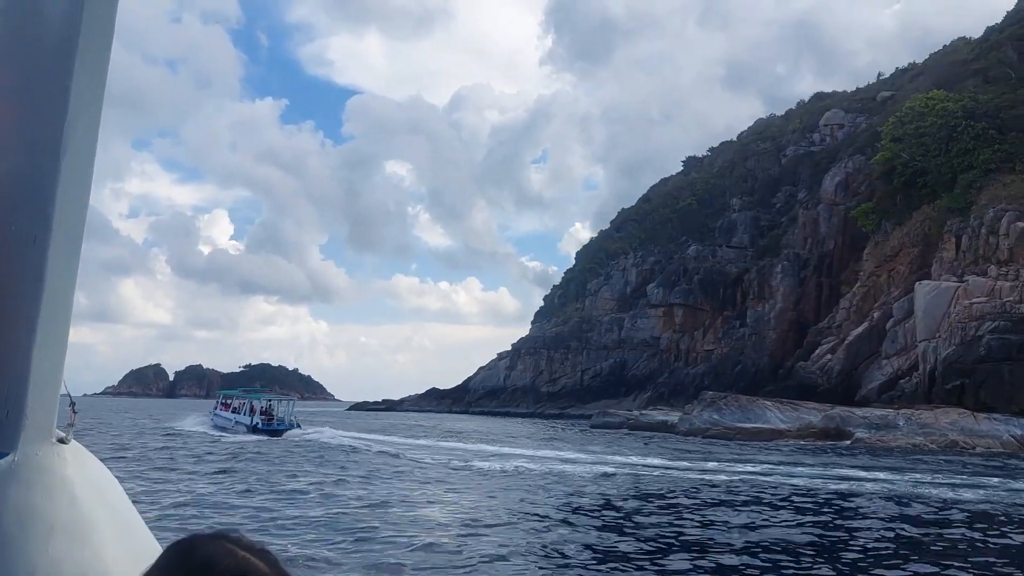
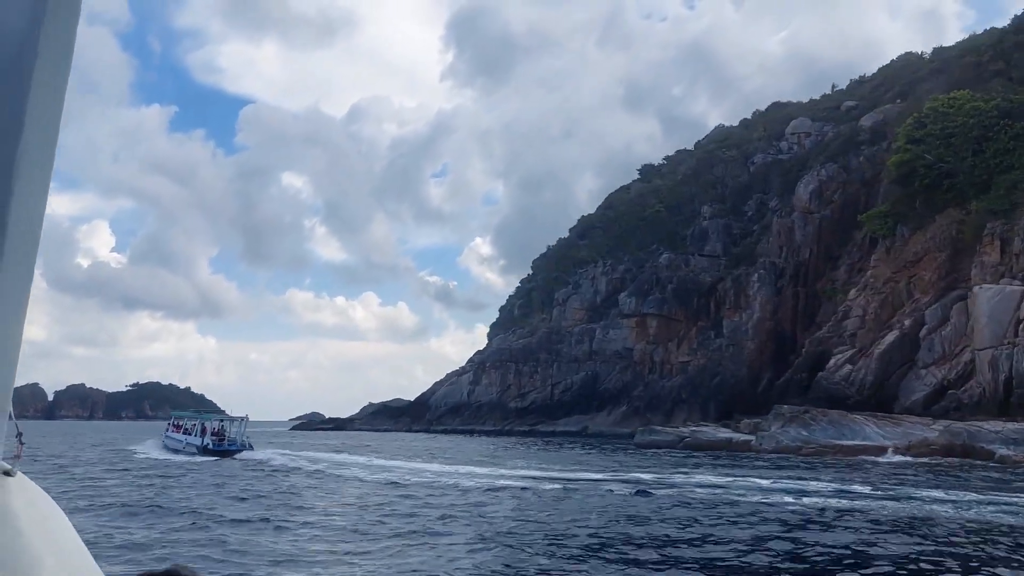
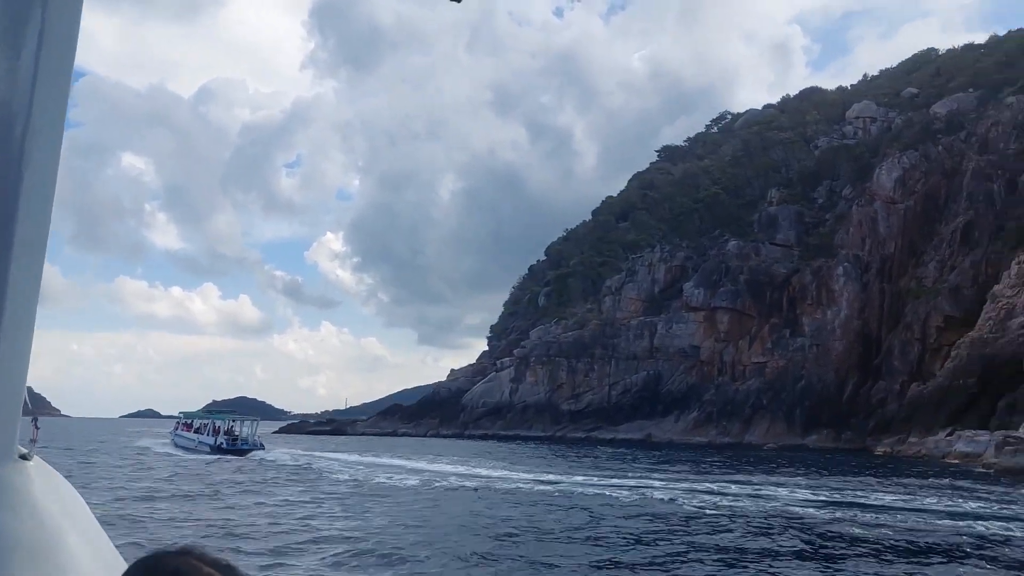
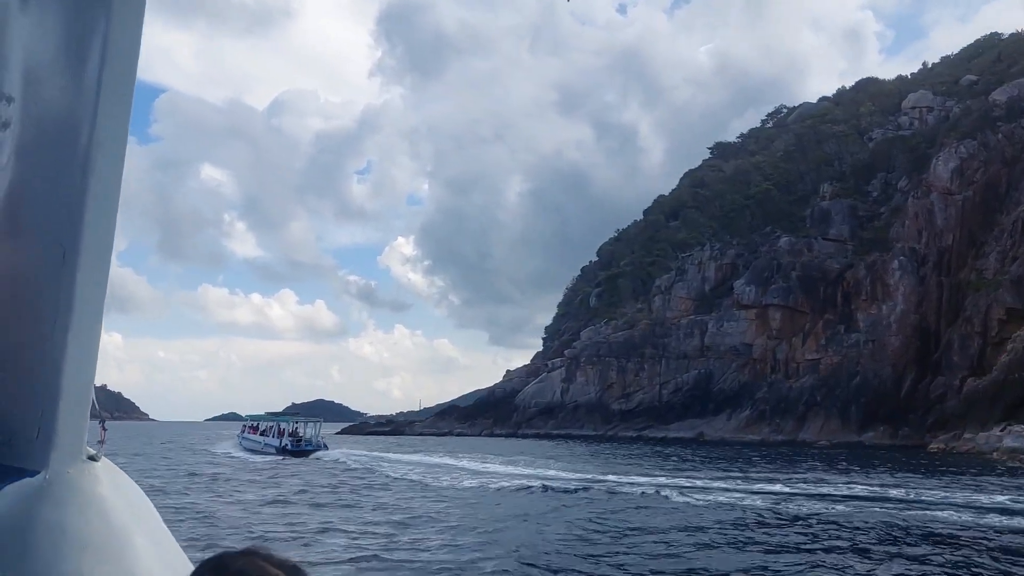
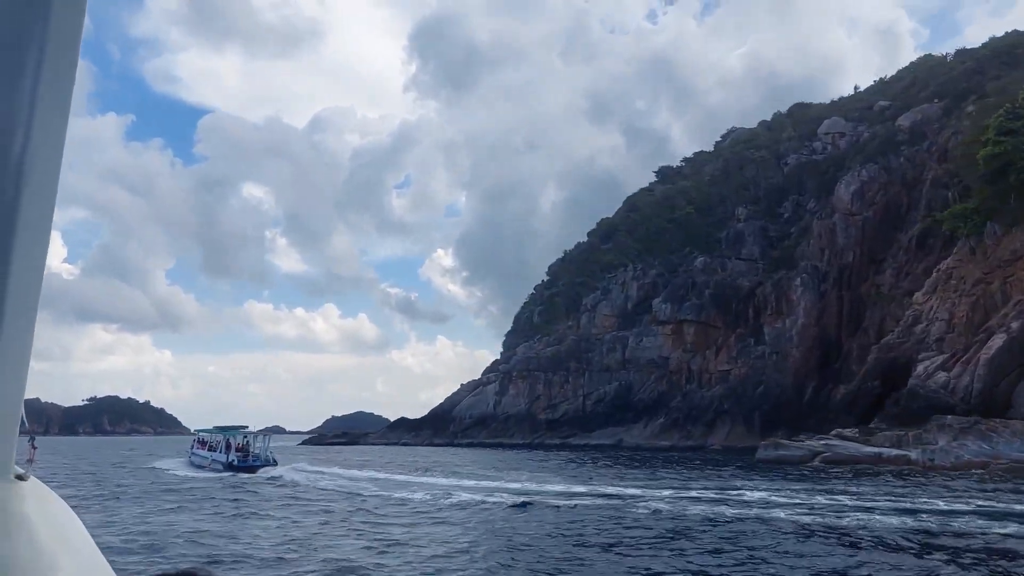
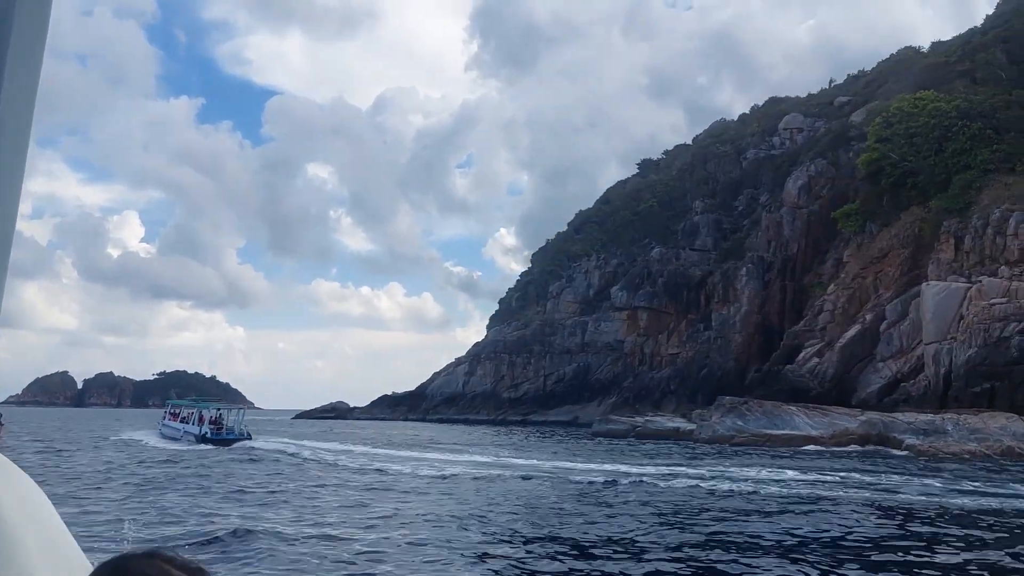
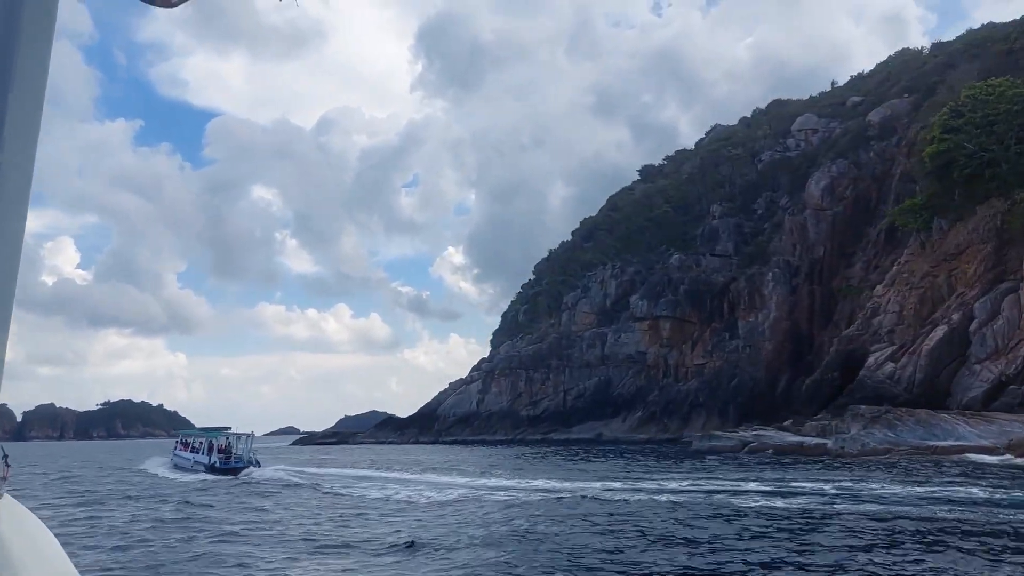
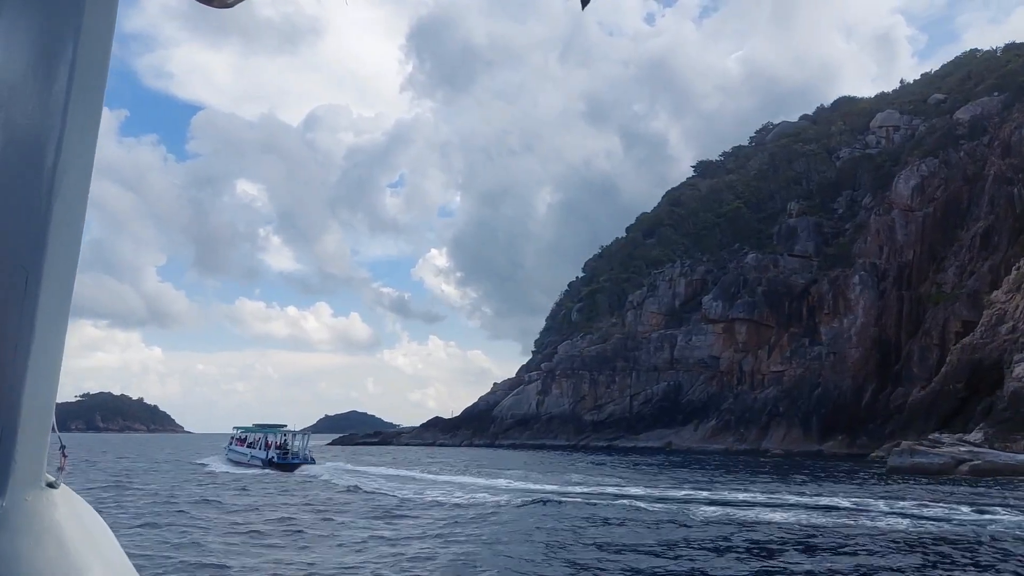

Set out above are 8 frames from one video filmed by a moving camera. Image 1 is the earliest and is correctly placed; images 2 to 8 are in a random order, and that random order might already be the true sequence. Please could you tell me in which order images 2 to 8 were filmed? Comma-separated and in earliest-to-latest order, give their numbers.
6, 2, 7, 5, 8, 4, 3
